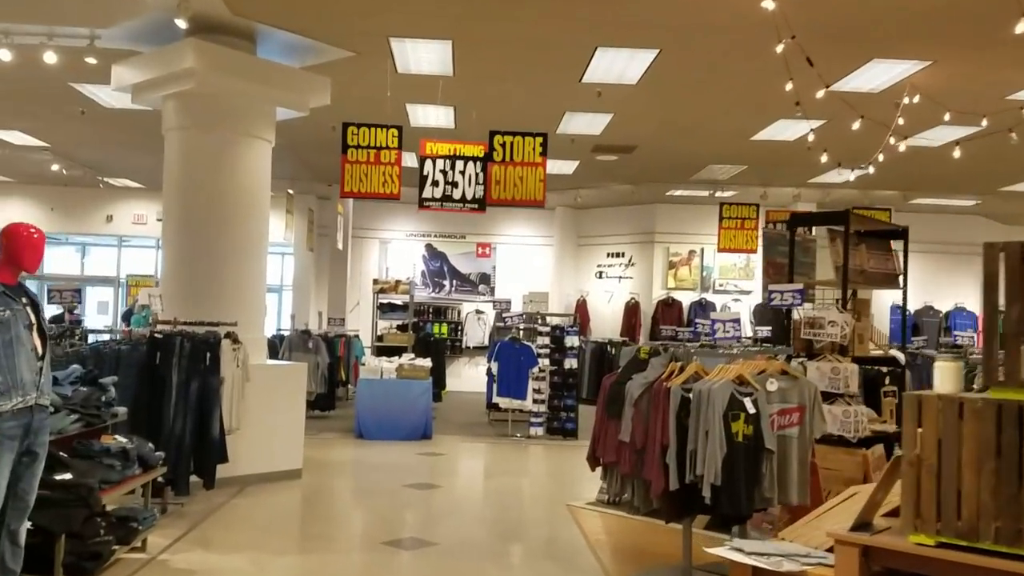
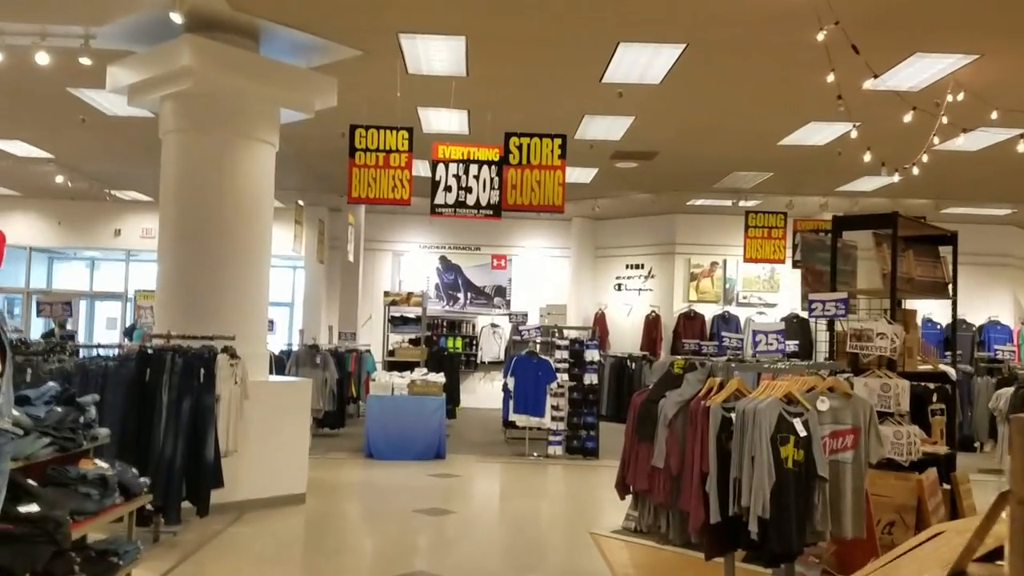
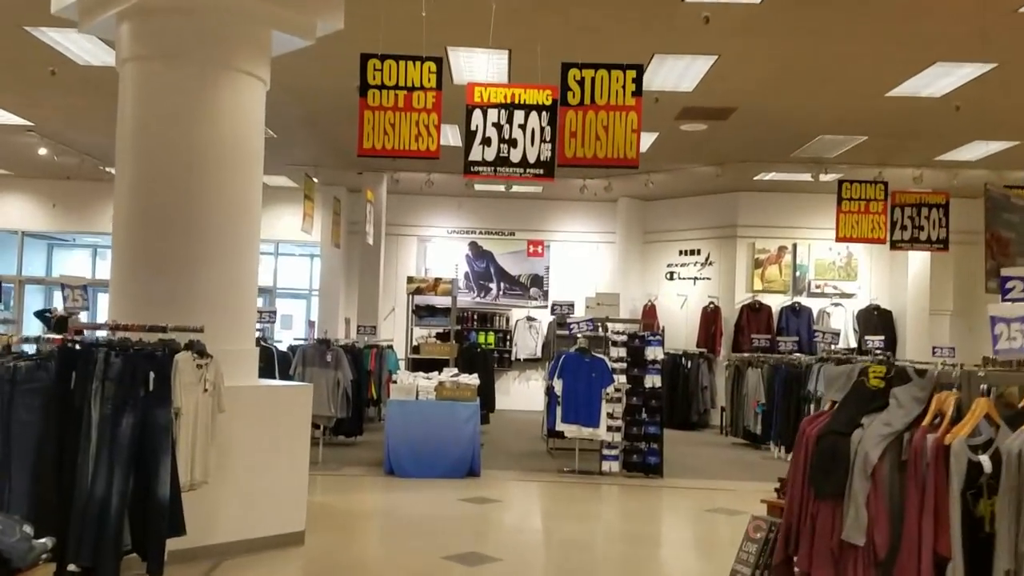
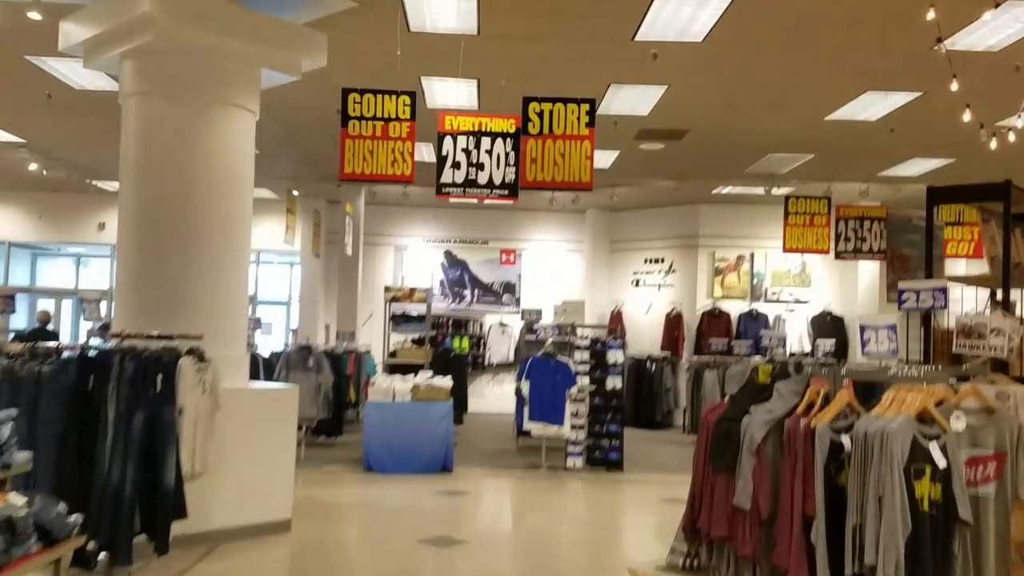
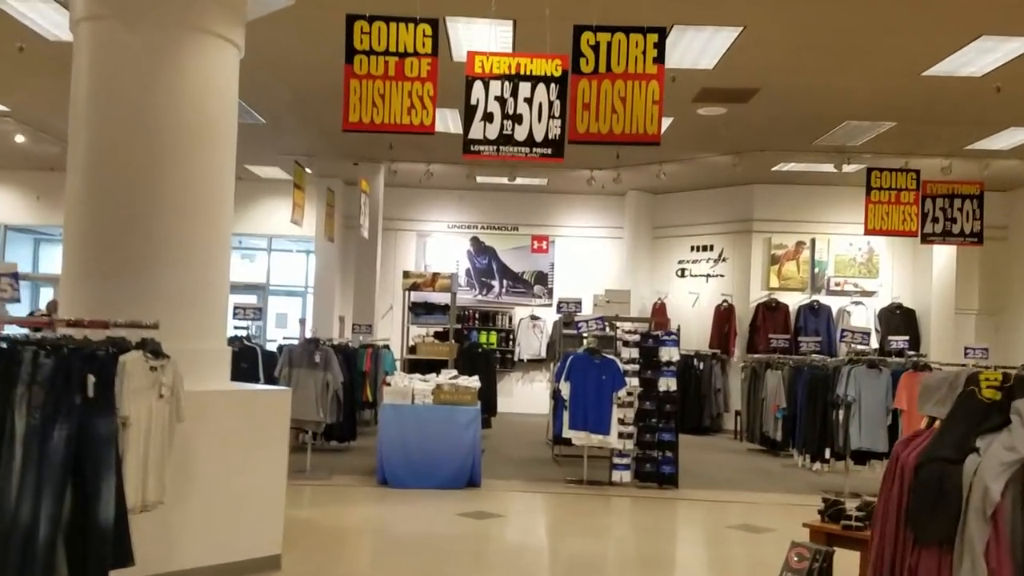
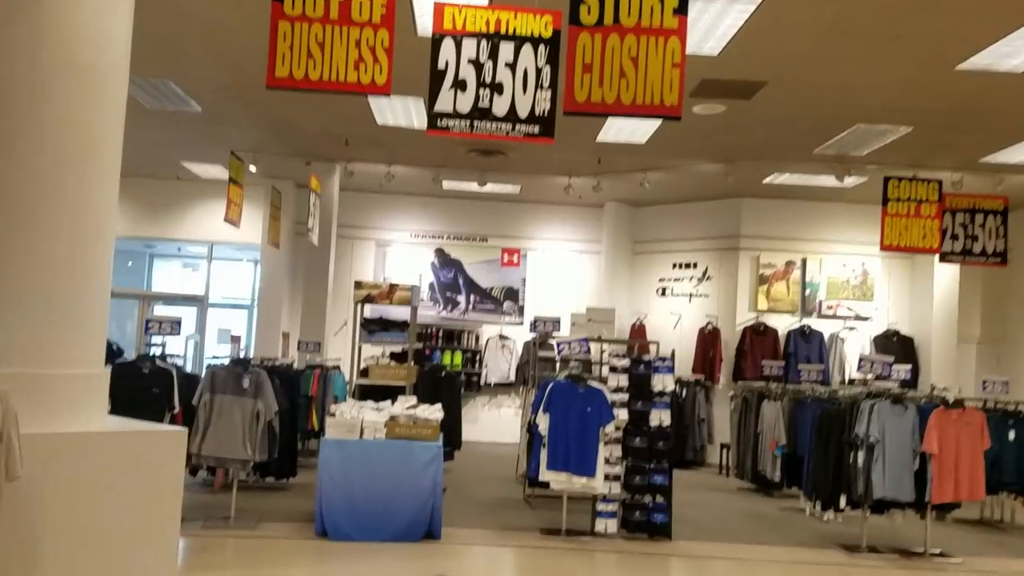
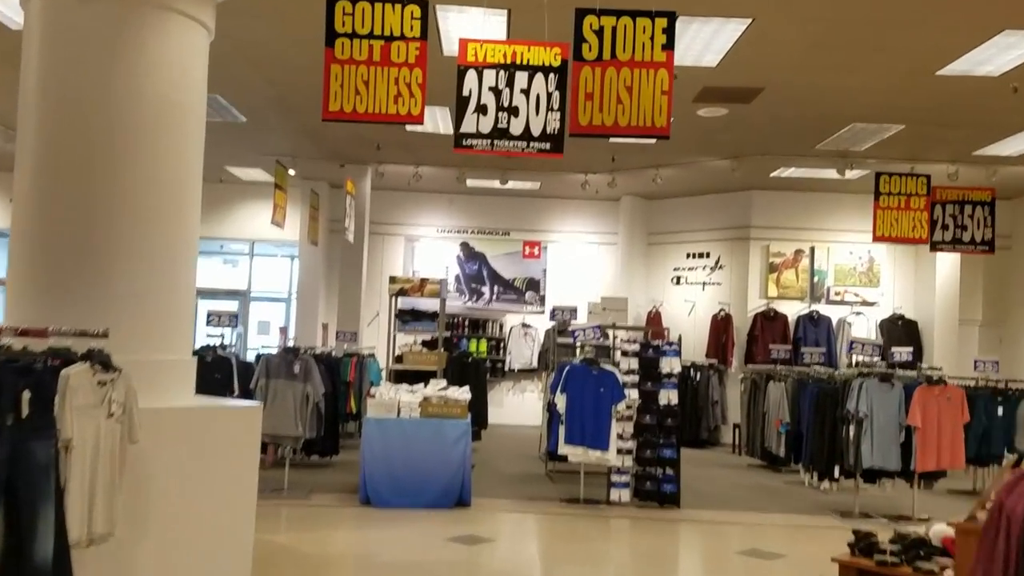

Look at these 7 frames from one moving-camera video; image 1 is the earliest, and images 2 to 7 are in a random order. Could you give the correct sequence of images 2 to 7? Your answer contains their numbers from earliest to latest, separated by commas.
2, 4, 3, 5, 7, 6
